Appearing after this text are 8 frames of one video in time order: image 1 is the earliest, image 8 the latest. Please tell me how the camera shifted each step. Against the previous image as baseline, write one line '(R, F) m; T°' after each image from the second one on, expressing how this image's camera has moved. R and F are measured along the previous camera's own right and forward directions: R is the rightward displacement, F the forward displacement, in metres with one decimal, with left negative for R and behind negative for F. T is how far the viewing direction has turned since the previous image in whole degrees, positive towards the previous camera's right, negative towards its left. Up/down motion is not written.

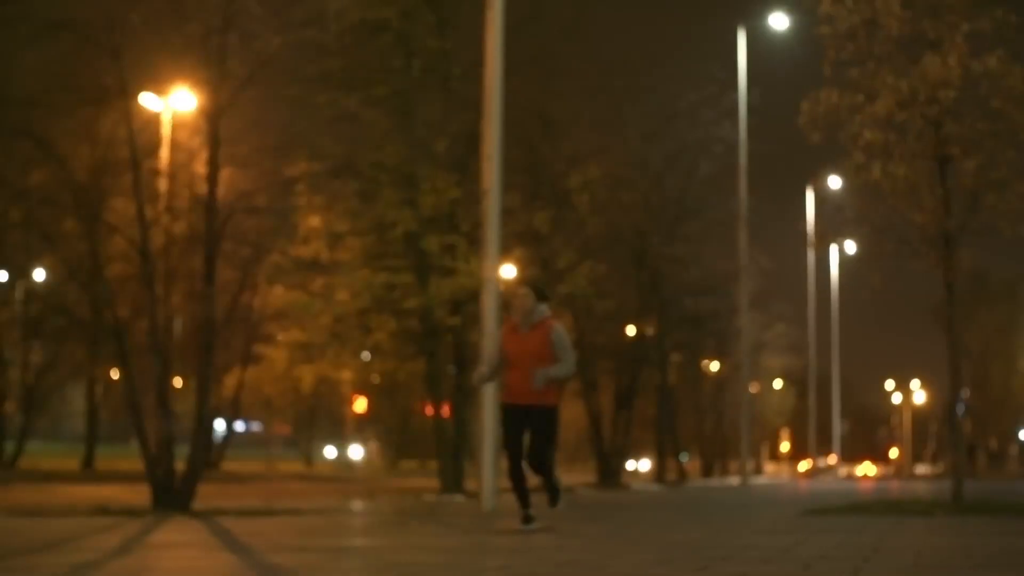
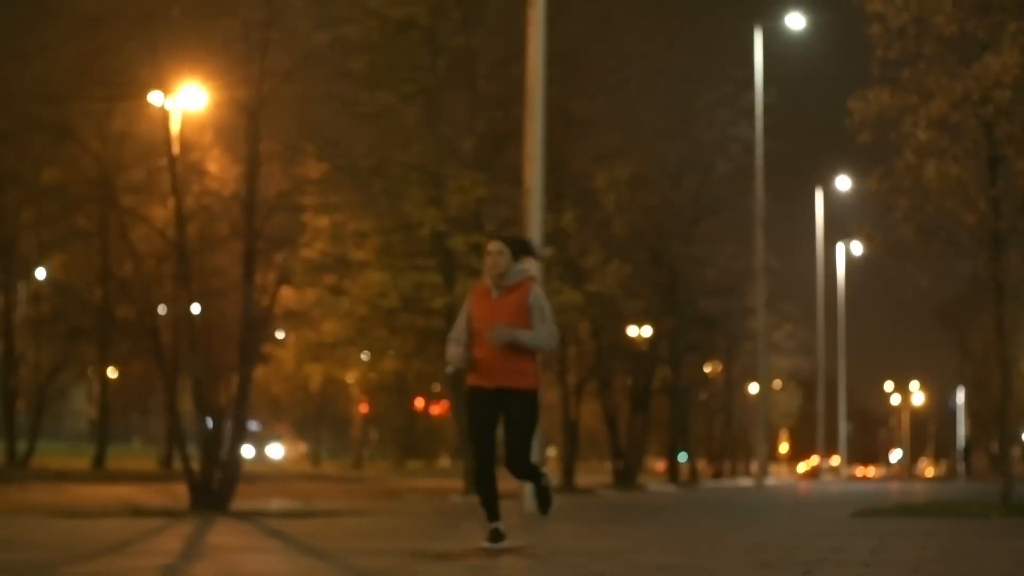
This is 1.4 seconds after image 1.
(-0.4, +0.2) m; 0°
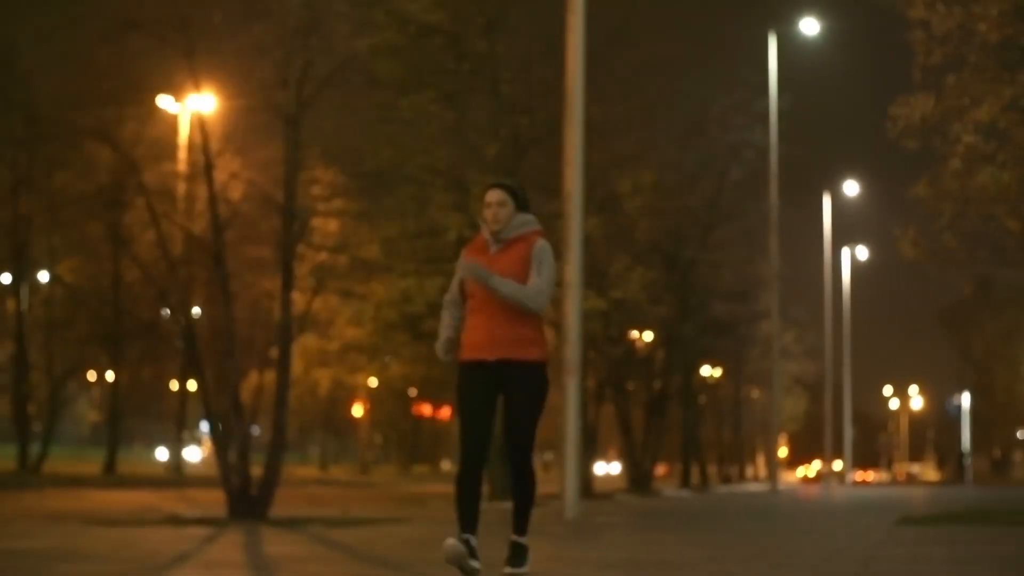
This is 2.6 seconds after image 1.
(-0.4, +0.1) m; 0°
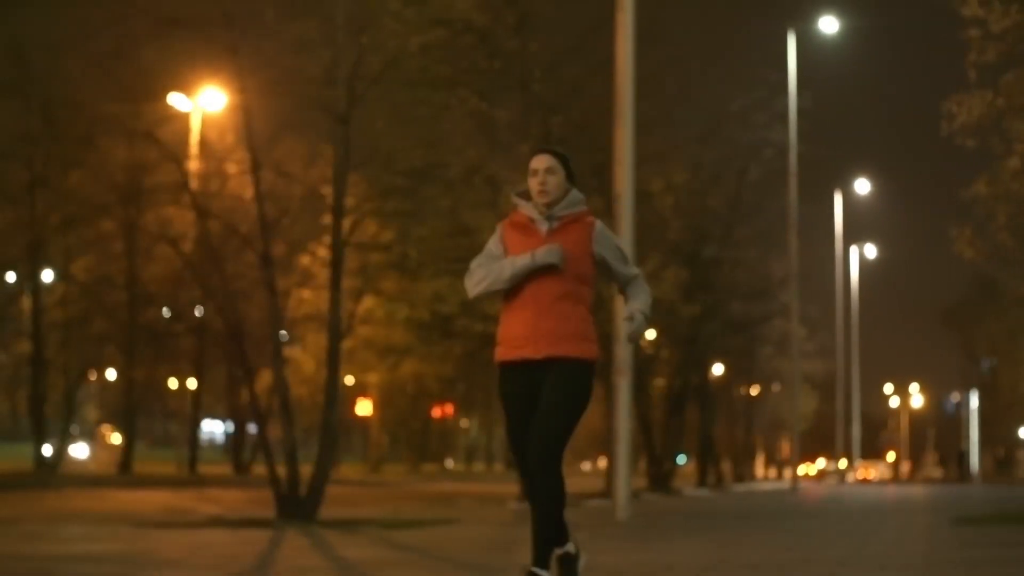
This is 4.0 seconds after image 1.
(-0.5, +0.1) m; 0°
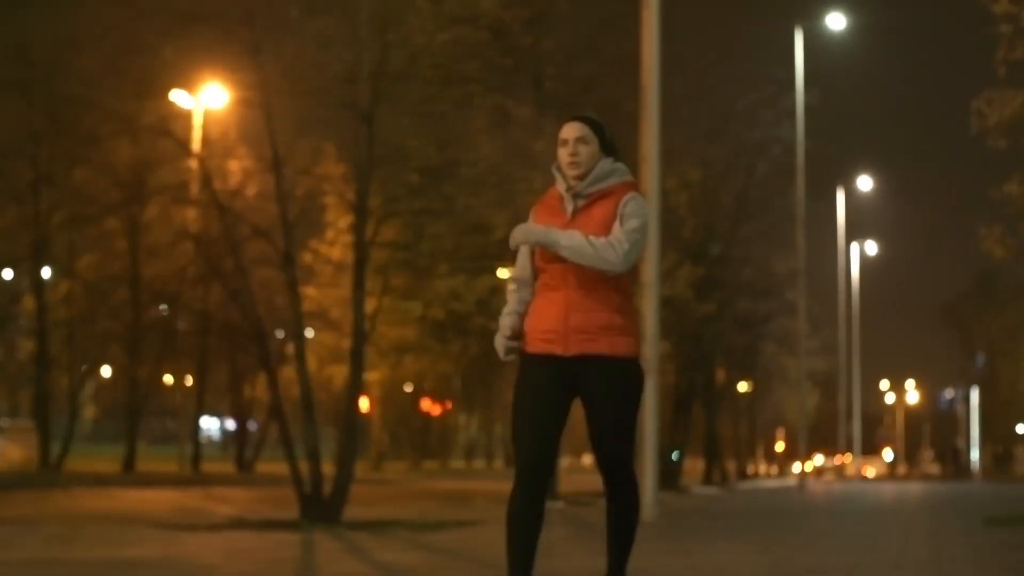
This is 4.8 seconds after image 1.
(-0.3, +0.1) m; 0°
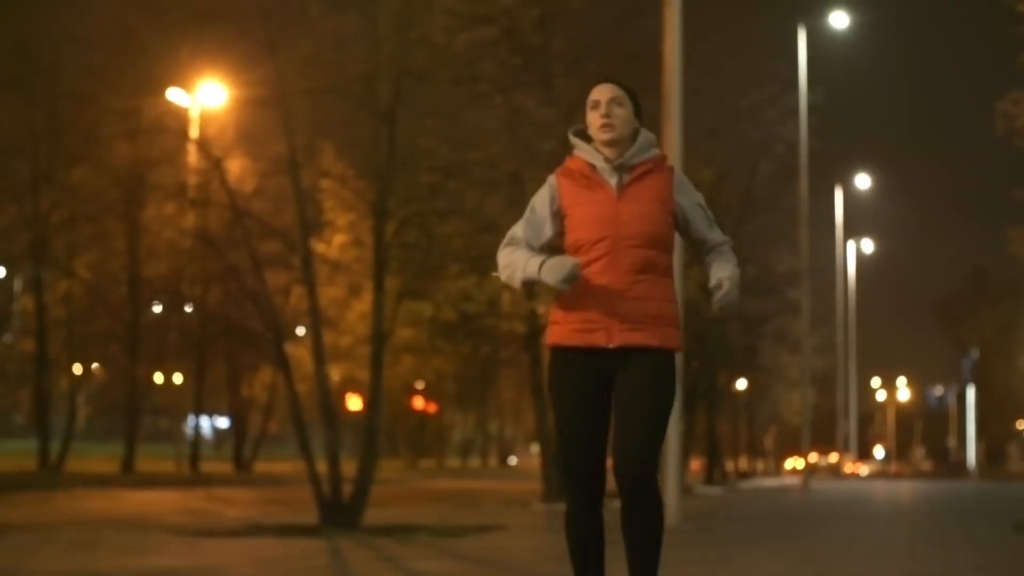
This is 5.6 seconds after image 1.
(-0.3, +0.2) m; 0°
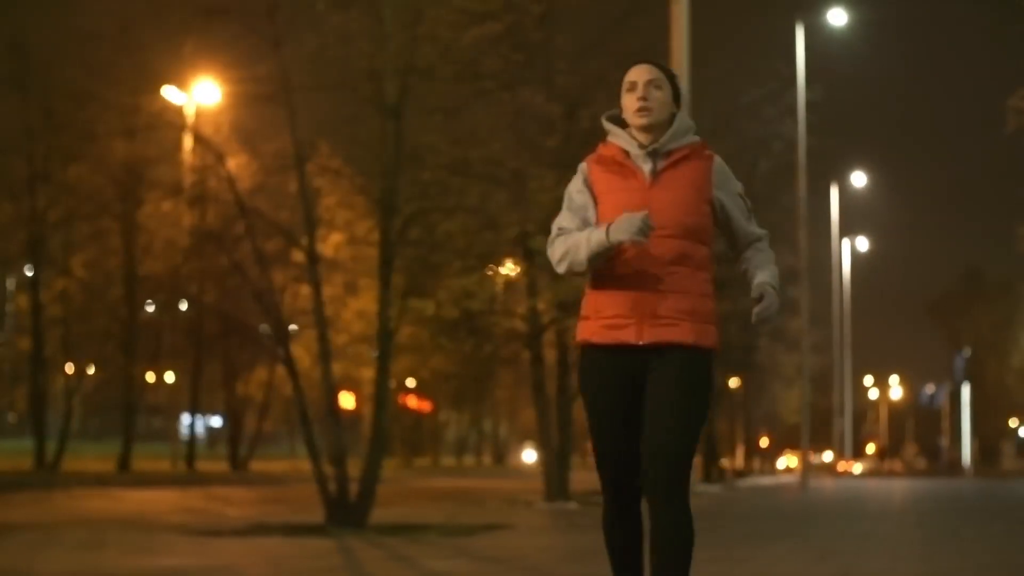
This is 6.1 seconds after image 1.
(-0.1, +0.1) m; 0°
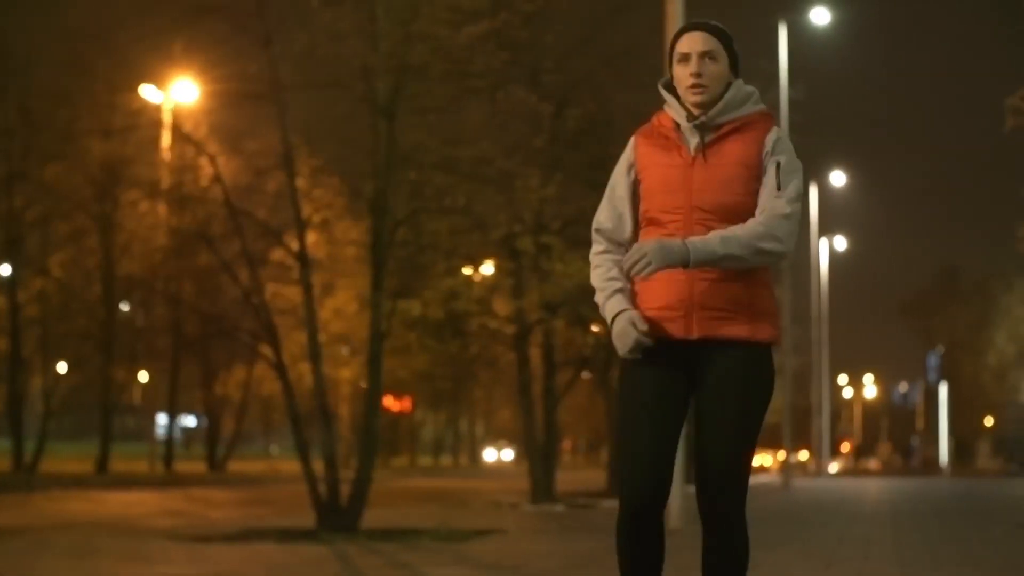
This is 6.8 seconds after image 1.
(-0.2, +0.2) m; +1°
